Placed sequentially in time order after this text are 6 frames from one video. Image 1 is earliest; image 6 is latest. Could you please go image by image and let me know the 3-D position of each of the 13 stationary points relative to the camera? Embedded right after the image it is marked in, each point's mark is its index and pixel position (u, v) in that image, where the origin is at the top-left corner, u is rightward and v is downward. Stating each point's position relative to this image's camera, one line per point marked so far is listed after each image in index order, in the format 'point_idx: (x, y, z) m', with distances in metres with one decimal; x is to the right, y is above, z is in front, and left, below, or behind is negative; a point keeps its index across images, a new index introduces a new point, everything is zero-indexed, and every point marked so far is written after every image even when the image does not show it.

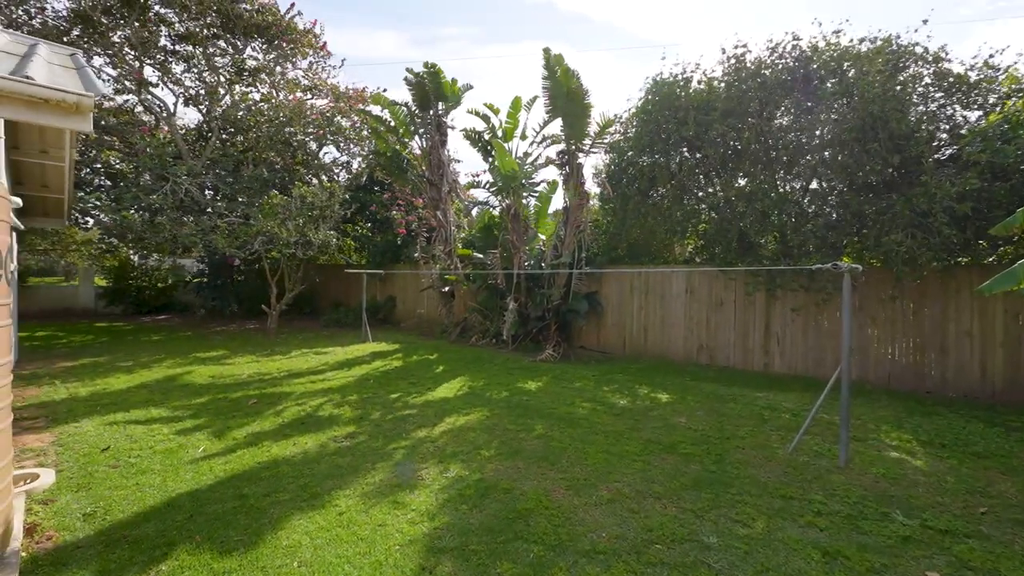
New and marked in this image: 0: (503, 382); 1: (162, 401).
0: (-0.2, -1.4, +7.0) m
1: (-4.3, -1.4, +5.8) m
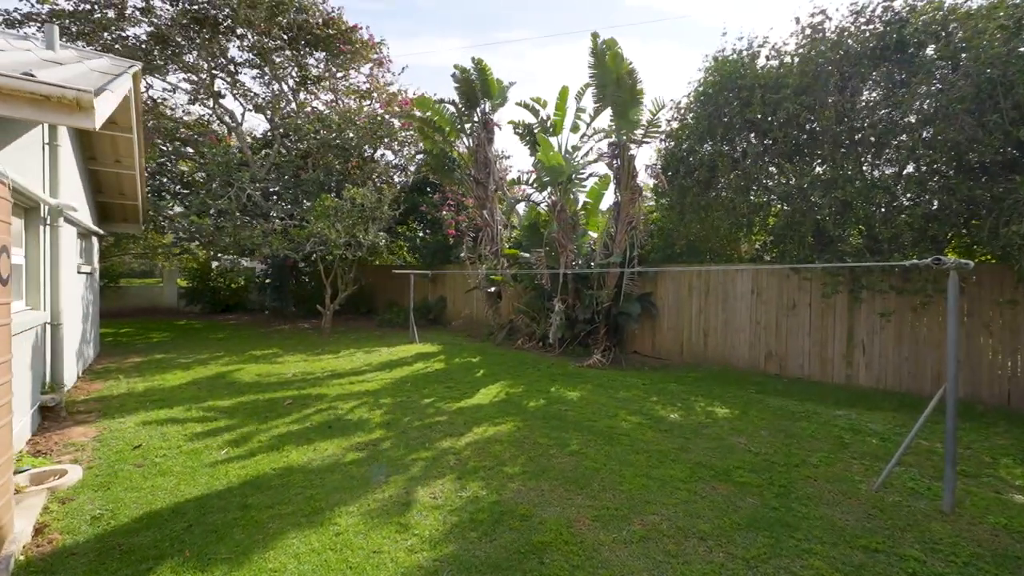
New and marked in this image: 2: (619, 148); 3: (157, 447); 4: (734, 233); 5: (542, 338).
0: (+0.4, -1.4, +6.6) m
1: (-3.9, -1.4, +5.9) m
2: (+1.9, +2.6, +8.5) m
3: (-3.3, -1.5, +4.3) m
4: (+3.7, +0.9, +7.8) m
5: (+0.6, -1.0, +9.6) m
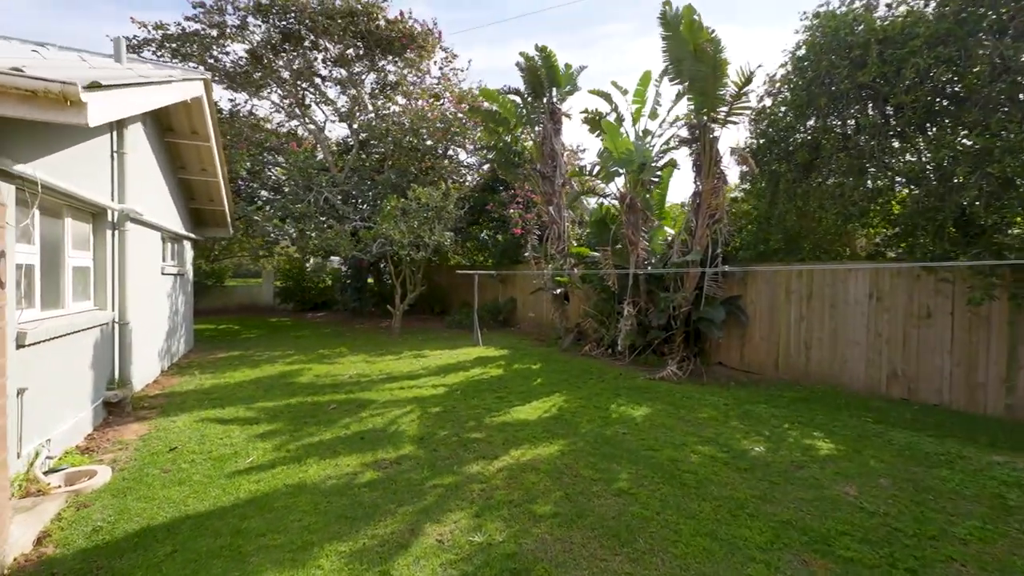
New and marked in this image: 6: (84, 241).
0: (+1.1, -1.4, +5.8) m
1: (-3.2, -1.4, +6.0) m
2: (+3.0, +2.5, +7.4) m
3: (-2.9, -1.5, +4.3) m
4: (+4.6, +0.9, +6.4) m
5: (+1.9, -1.1, +8.8) m
6: (-4.4, +0.5, +4.9) m
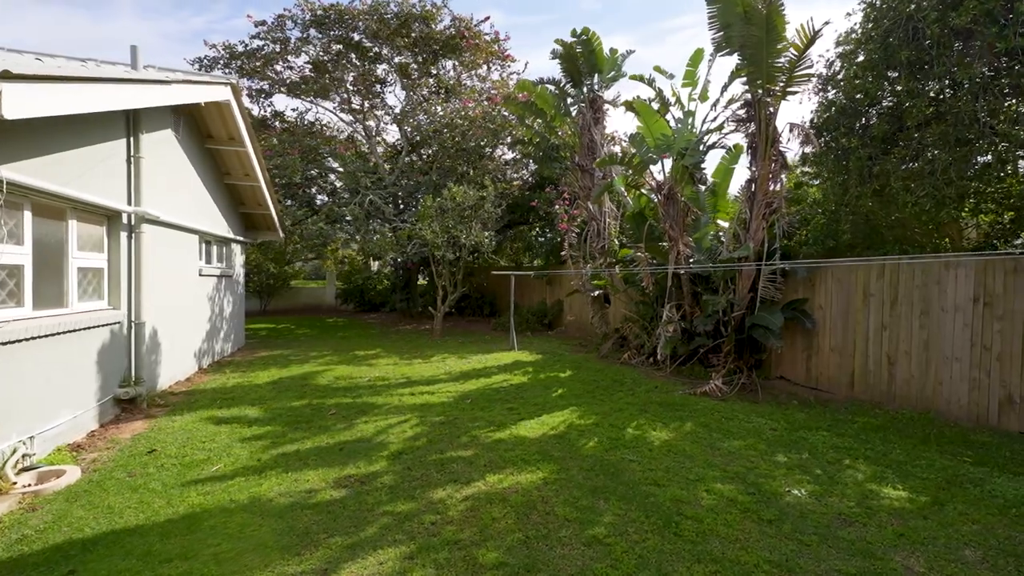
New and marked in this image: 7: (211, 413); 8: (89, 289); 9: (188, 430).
0: (+1.2, -1.5, +5.1) m
1: (-3.1, -1.4, +5.9) m
2: (+3.3, +2.5, +6.4) m
3: (-3.1, -1.5, +4.2) m
4: (+4.7, +0.9, +5.1) m
5: (+2.4, -1.1, +7.9) m
6: (-4.5, +0.5, +5.0) m
7: (-3.4, -1.4, +5.3) m
8: (-4.5, 0.0, +4.9) m
9: (-3.3, -1.5, +4.7) m
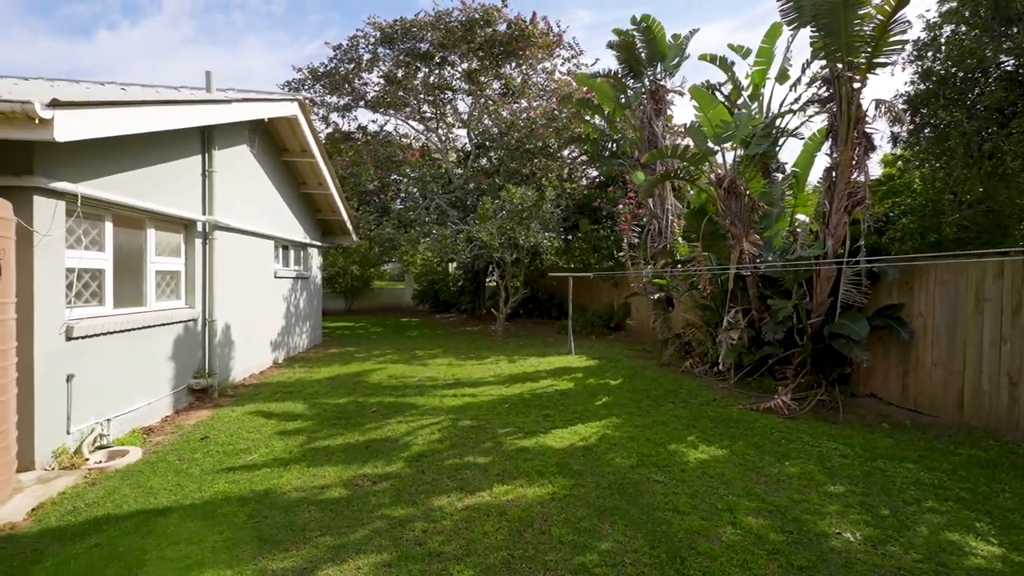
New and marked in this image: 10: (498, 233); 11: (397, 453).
0: (+1.5, -1.5, +4.7) m
1: (-2.6, -1.4, +6.3) m
2: (+3.8, +2.5, +5.6) m
3: (-2.9, -1.5, +4.6) m
4: (+5.0, +0.8, +4.1) m
5: (+3.2, -1.1, +7.2) m
6: (-4.1, +0.5, +5.6) m
7: (-3.0, -1.4, +5.8) m
8: (-4.1, 0.0, +5.6) m
9: (-3.0, -1.5, +5.1) m
10: (-0.2, +1.2, +10.7) m
11: (-1.0, -1.5, +4.3) m
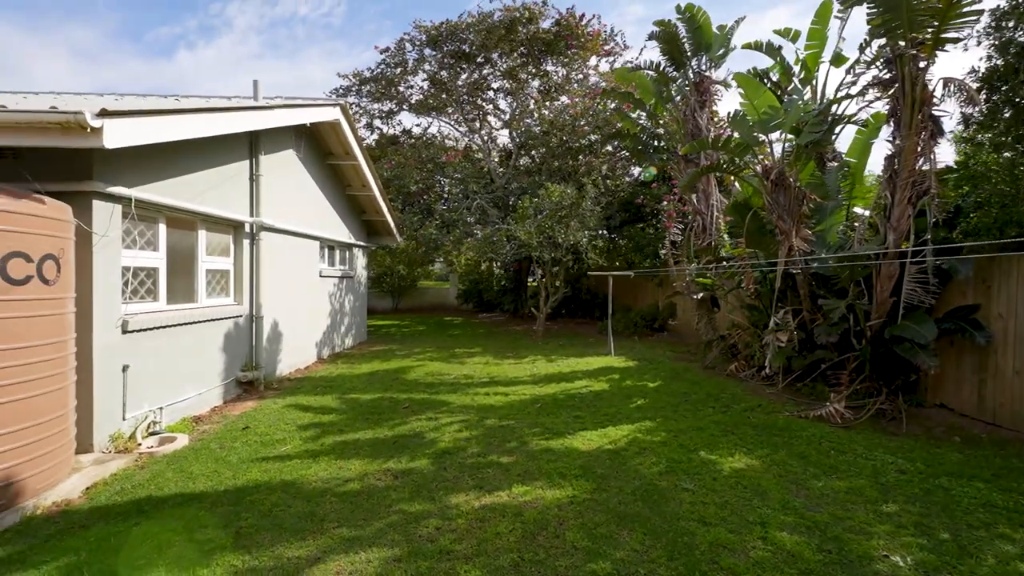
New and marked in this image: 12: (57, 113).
0: (+1.7, -1.5, +4.4) m
1: (-2.1, -1.4, +6.5) m
2: (+4.1, +2.5, +5.1) m
3: (-2.6, -1.5, +4.8) m
4: (+5.1, +0.8, +3.5) m
5: (+3.7, -1.1, +6.8) m
6: (-3.7, +0.5, +6.0) m
7: (-2.6, -1.4, +6.0) m
8: (-3.7, 0.0, +5.9) m
9: (-2.6, -1.4, +5.4) m
10: (+0.7, +1.2, +10.6) m
11: (-0.8, -1.5, +4.3) m
12: (-3.0, +1.2, +3.2) m
